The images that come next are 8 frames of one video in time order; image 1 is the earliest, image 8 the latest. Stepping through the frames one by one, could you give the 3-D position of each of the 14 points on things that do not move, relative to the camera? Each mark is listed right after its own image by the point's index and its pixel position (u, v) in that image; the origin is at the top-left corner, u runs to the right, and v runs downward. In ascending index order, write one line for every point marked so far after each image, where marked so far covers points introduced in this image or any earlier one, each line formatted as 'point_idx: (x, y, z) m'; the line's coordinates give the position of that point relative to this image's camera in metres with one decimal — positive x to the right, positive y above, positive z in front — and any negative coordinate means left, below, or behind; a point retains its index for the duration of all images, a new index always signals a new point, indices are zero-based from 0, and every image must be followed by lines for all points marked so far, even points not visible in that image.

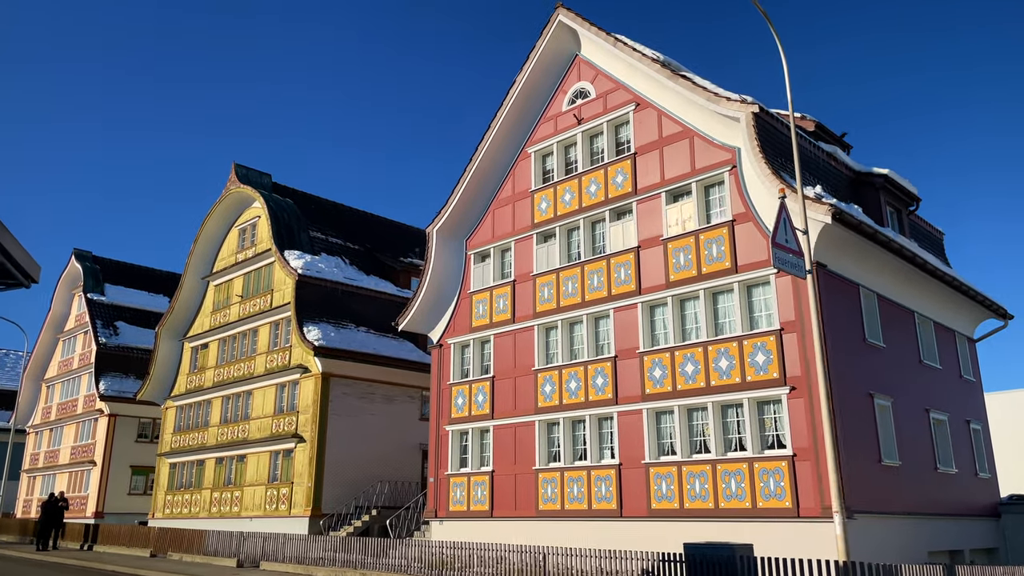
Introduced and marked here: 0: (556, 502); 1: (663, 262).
0: (+1.1, -5.4, +19.9) m
1: (+3.7, +0.6, +19.0) m
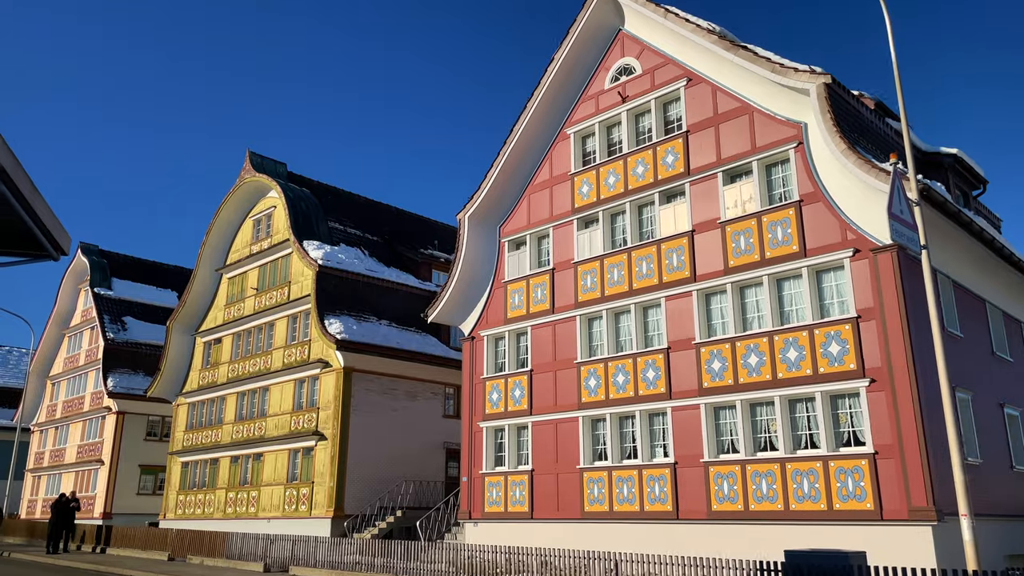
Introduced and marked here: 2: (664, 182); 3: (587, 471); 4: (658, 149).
0: (+2.2, -5.1, +18.6) m
1: (+4.7, +0.9, +17.8) m
2: (+3.7, +2.6, +19.3) m
3: (+1.8, -4.5, +19.2) m
4: (+3.7, +3.5, +19.6) m
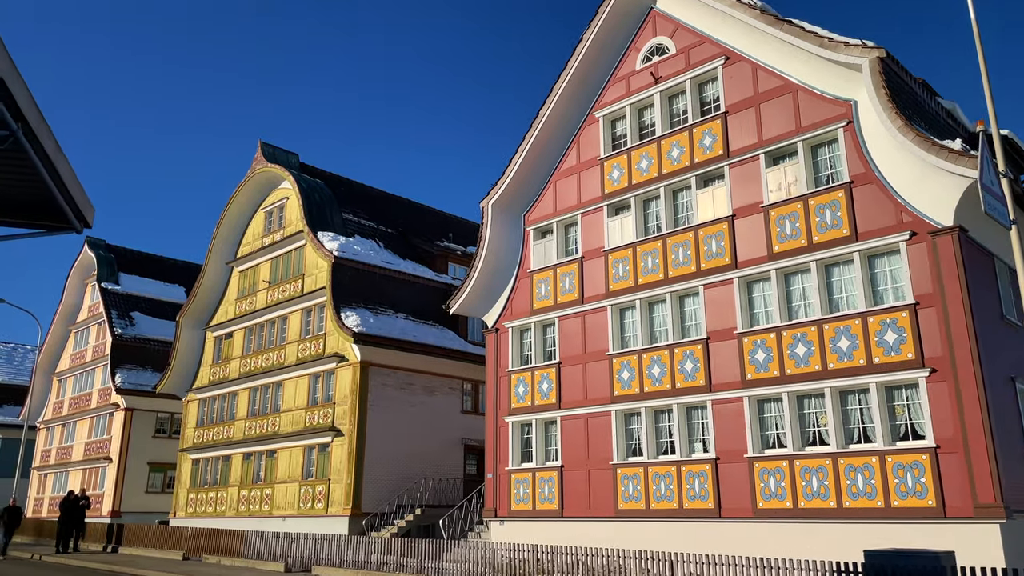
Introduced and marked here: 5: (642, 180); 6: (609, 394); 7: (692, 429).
0: (+2.9, -4.8, +17.8) m
1: (+5.5, +1.2, +17.0) m
2: (+4.4, +2.9, +18.4) m
3: (+2.5, -4.2, +18.4) m
4: (+4.4, +3.8, +18.8) m
5: (+3.2, +2.7, +19.6) m
6: (+2.4, -2.6, +19.0) m
7: (+4.0, -3.2, +17.6) m
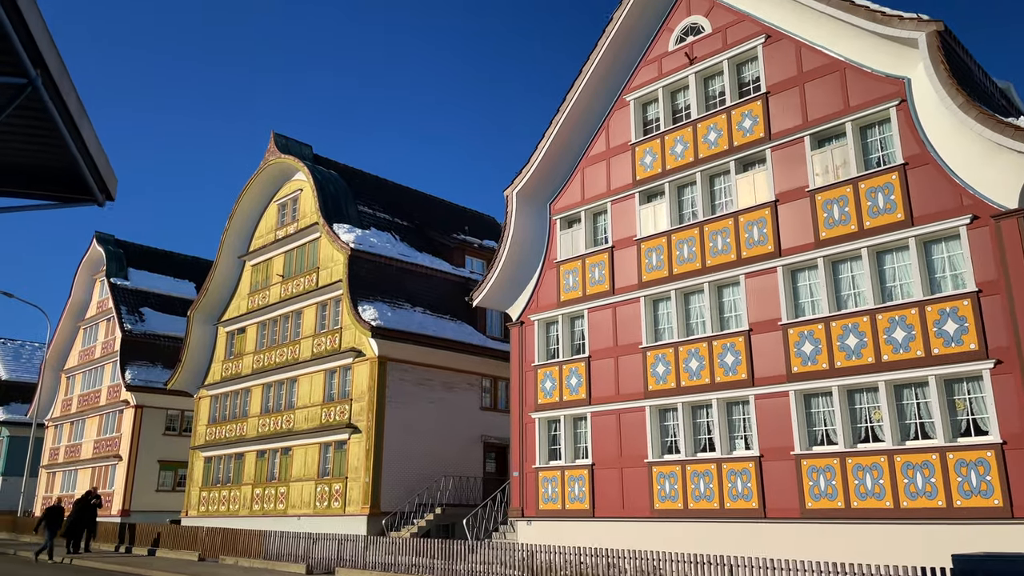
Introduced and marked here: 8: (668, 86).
0: (+3.6, -4.6, +17.0) m
1: (+6.1, +1.5, +16.1) m
2: (+5.1, +3.1, +17.6) m
3: (+3.2, -4.0, +17.6) m
4: (+5.0, +4.0, +18.0) m
5: (+3.9, +2.9, +18.8) m
6: (+3.0, -2.3, +18.2) m
7: (+4.7, -2.9, +16.8) m
8: (+3.8, +5.0, +19.4) m
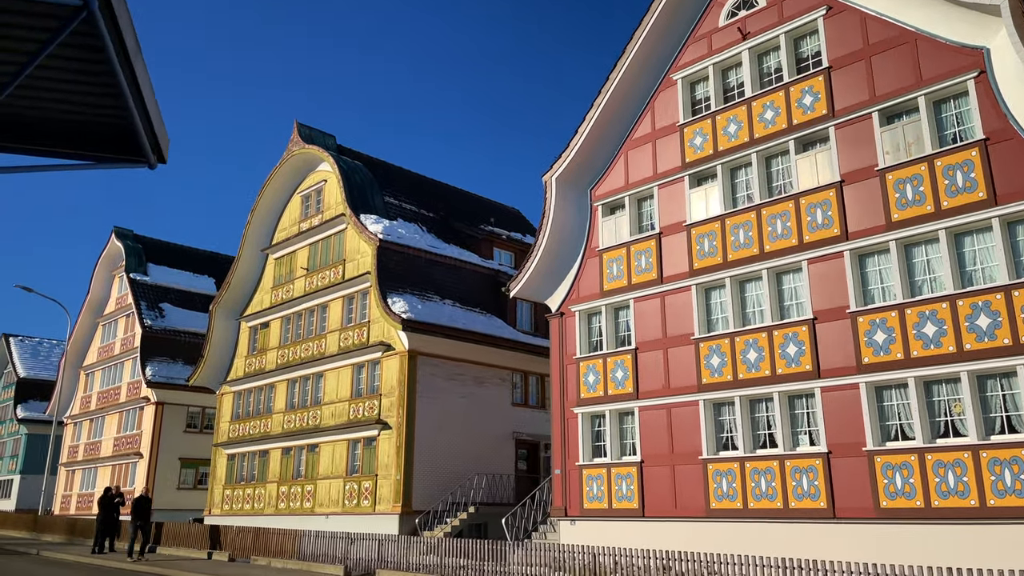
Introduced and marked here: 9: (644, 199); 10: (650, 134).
0: (+4.6, -4.3, +16.1) m
1: (+7.1, +1.7, +15.2) m
2: (+6.1, +3.4, +16.6) m
3: (+4.2, -3.7, +16.7) m
4: (+6.0, +4.3, +17.0) m
5: (+4.9, +3.2, +17.8) m
6: (+4.1, -2.1, +17.3) m
7: (+5.7, -2.6, +15.8) m
8: (+4.8, +5.3, +18.5) m
9: (+3.3, +2.2, +19.7) m
10: (+3.4, +3.8, +19.7) m
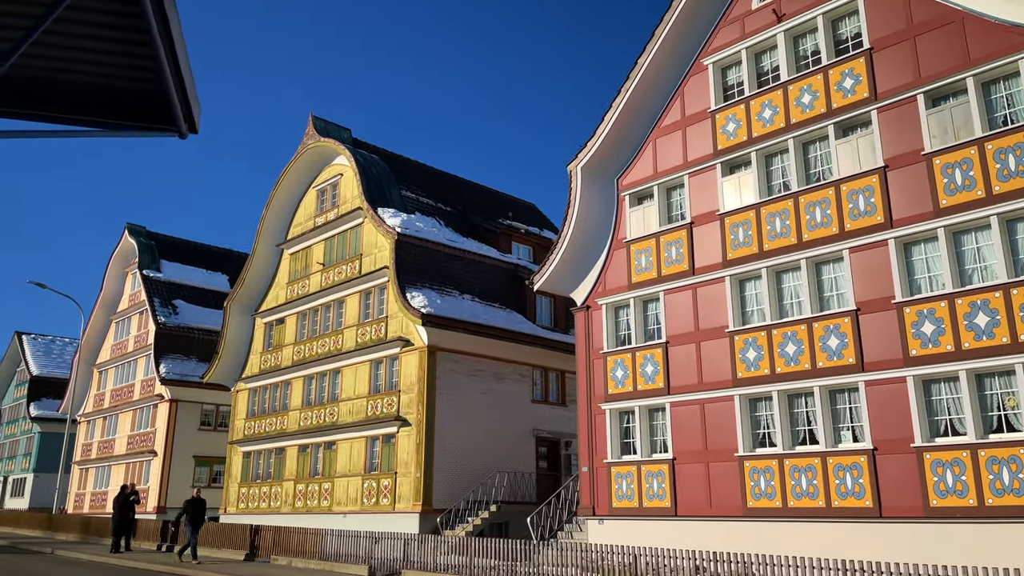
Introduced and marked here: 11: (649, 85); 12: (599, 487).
0: (+5.1, -4.1, +15.5) m
1: (+7.7, +1.9, +14.5) m
2: (+6.7, +3.6, +16.0) m
3: (+4.8, -3.5, +16.1) m
4: (+6.6, +4.5, +16.4) m
5: (+5.5, +3.4, +17.2) m
6: (+4.7, -1.9, +16.7) m
7: (+6.3, -2.5, +15.2) m
8: (+5.4, +5.5, +17.9) m
9: (+3.9, +2.4, +19.1) m
10: (+4.1, +4.0, +19.1) m
11: (+3.4, +5.0, +19.4) m
12: (+2.1, -4.7, +18.7) m
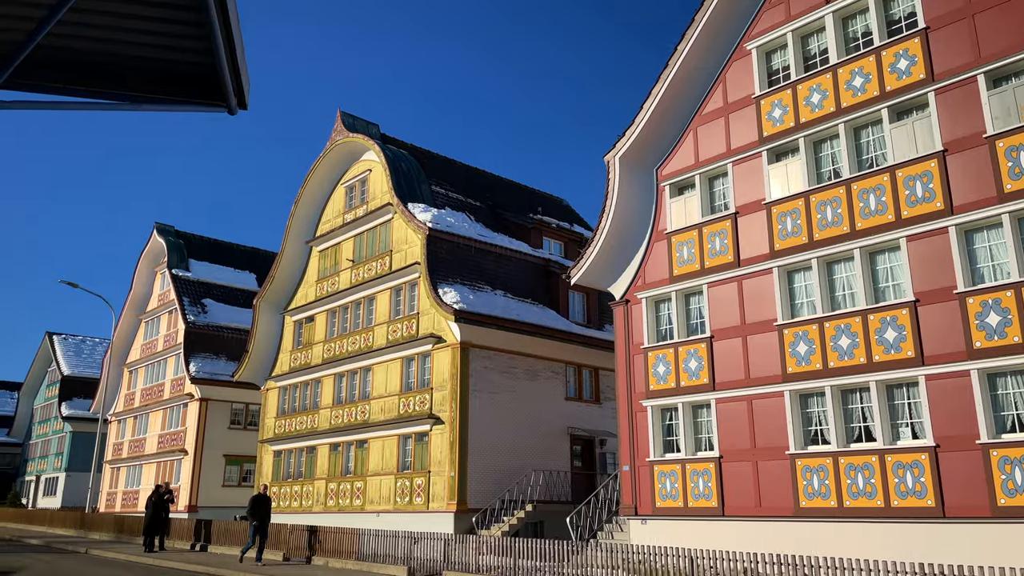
0: (+6.0, -4.0, +14.9) m
1: (+8.4, +2.1, +13.8) m
2: (+7.4, +3.8, +15.3) m
3: (+5.6, -3.3, +15.4) m
4: (+7.4, +4.7, +15.7) m
5: (+6.3, +3.6, +16.5) m
6: (+5.5, -1.7, +16.1) m
7: (+7.1, -2.3, +14.5) m
8: (+6.3, +5.6, +17.2) m
9: (+4.8, +2.6, +18.5) m
10: (+4.9, +4.2, +18.5) m
11: (+4.2, +5.2, +18.8) m
12: (+3.0, -4.6, +18.2) m
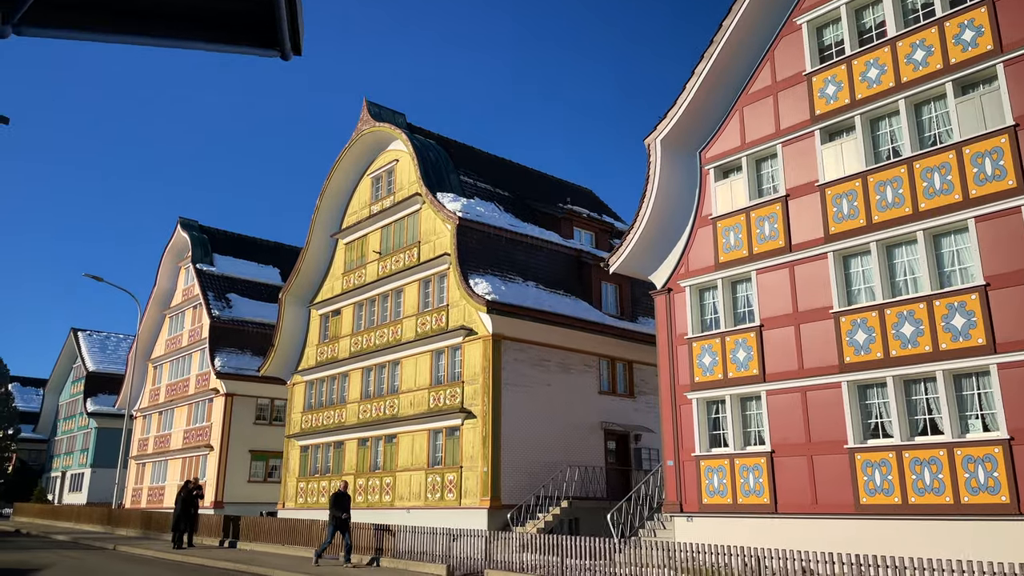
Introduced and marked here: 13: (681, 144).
0: (+6.8, -3.7, +14.1) m
1: (+9.2, +2.4, +12.9) m
2: (+8.2, +4.1, +14.5) m
3: (+6.5, -3.1, +14.6) m
4: (+8.2, +4.9, +14.8) m
5: (+7.1, +3.9, +15.7) m
6: (+6.3, -1.4, +15.3) m
7: (+7.9, -2.0, +13.7) m
8: (+7.1, +5.9, +16.4) m
9: (+5.6, +2.9, +17.7) m
10: (+5.8, +4.5, +17.6) m
11: (+5.1, +5.5, +18.0) m
12: (+3.9, -4.3, +17.5) m
13: (+4.1, +3.5, +19.1) m
